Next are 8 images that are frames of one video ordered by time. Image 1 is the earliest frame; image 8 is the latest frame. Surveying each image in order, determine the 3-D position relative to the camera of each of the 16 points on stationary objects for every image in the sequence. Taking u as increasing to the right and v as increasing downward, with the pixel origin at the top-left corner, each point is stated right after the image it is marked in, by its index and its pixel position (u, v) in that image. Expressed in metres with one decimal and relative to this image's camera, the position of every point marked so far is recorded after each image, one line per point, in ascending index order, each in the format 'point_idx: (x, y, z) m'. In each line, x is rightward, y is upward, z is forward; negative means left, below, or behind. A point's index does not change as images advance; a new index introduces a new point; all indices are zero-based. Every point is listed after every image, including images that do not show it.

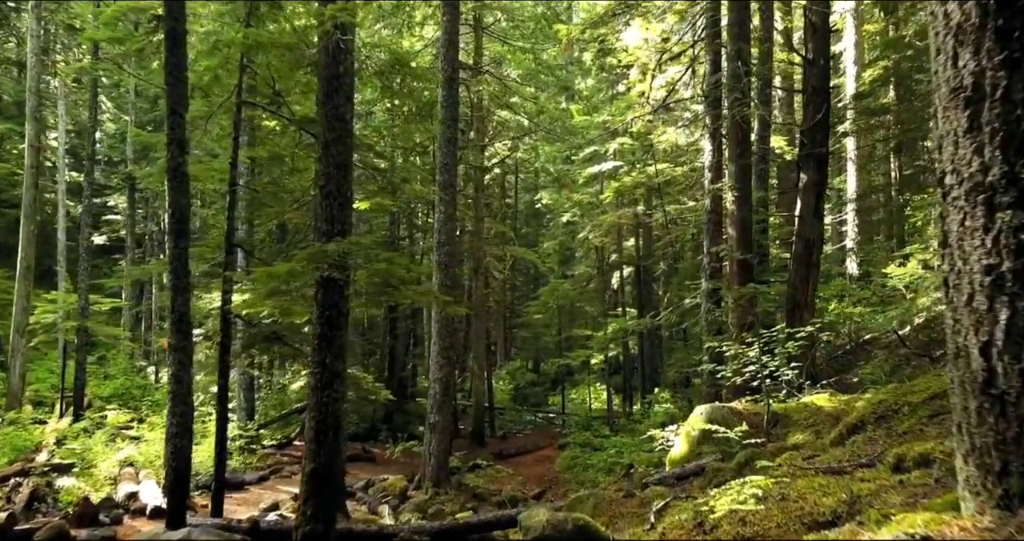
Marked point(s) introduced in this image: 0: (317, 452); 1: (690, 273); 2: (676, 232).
0: (-1.7, -1.6, +6.4) m
1: (+4.7, -0.1, +18.8) m
2: (+4.3, +1.0, +18.7) m
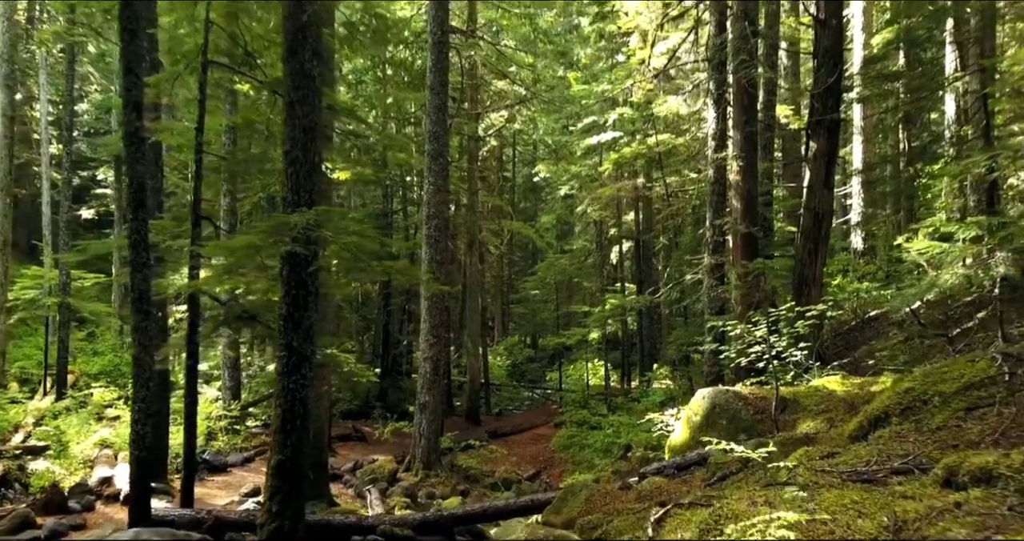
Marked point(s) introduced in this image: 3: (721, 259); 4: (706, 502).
0: (-1.9, -1.4, +5.8) m
1: (+4.5, +0.6, +18.2) m
2: (+4.1, +1.6, +18.0) m
3: (+3.4, +0.2, +11.9) m
4: (+1.4, -1.6, +5.1) m
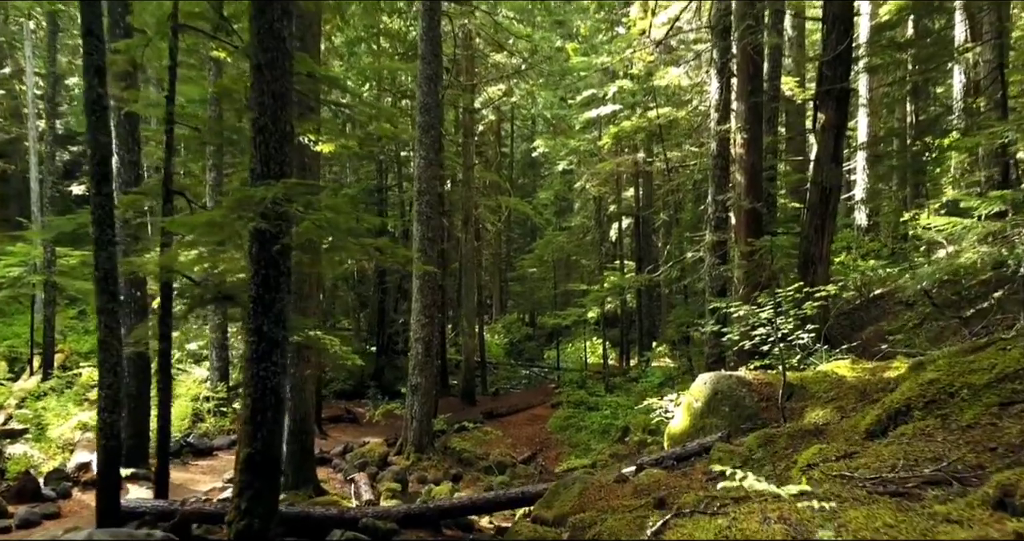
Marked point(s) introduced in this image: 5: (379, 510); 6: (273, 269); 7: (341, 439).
0: (-1.9, -1.2, +5.4) m
1: (+4.4, +1.1, +17.7) m
2: (+4.0, +2.2, +17.5) m
3: (+3.3, +0.6, +11.5) m
4: (+1.3, -1.5, +4.6) m
5: (-1.3, -2.3, +7.0) m
6: (-1.8, 0.0, +5.5) m
7: (-3.3, -3.3, +14.0) m
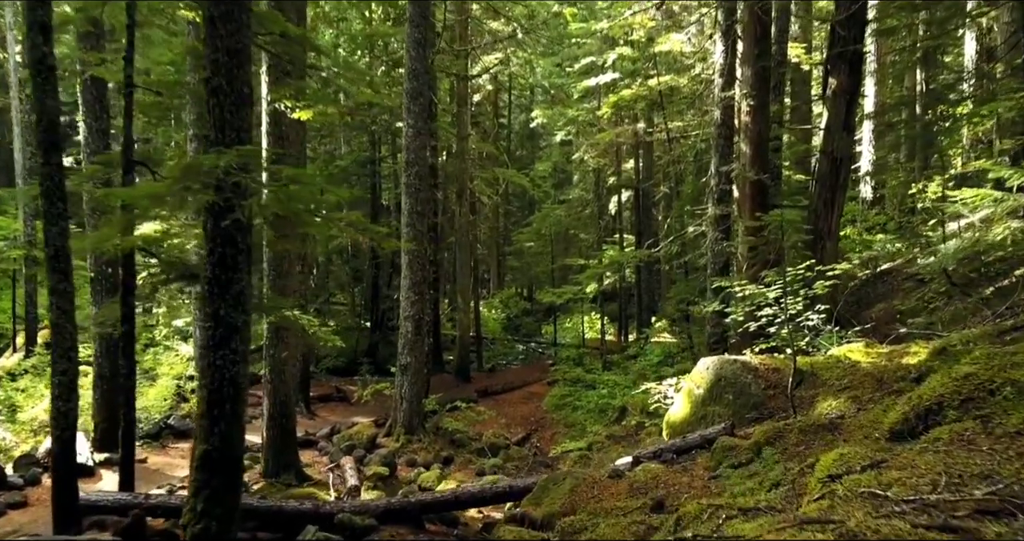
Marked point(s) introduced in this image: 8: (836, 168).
0: (-2.1, -1.1, +4.9) m
1: (+4.3, +1.7, +17.1) m
2: (+3.9, +2.8, +16.9) m
3: (+3.2, +0.9, +10.9) m
4: (+1.2, -1.4, +4.2) m
5: (-1.4, -2.1, +6.5) m
6: (-1.9, +0.2, +5.0) m
7: (-3.4, -2.8, +13.6) m
8: (+4.4, +1.4, +9.9) m
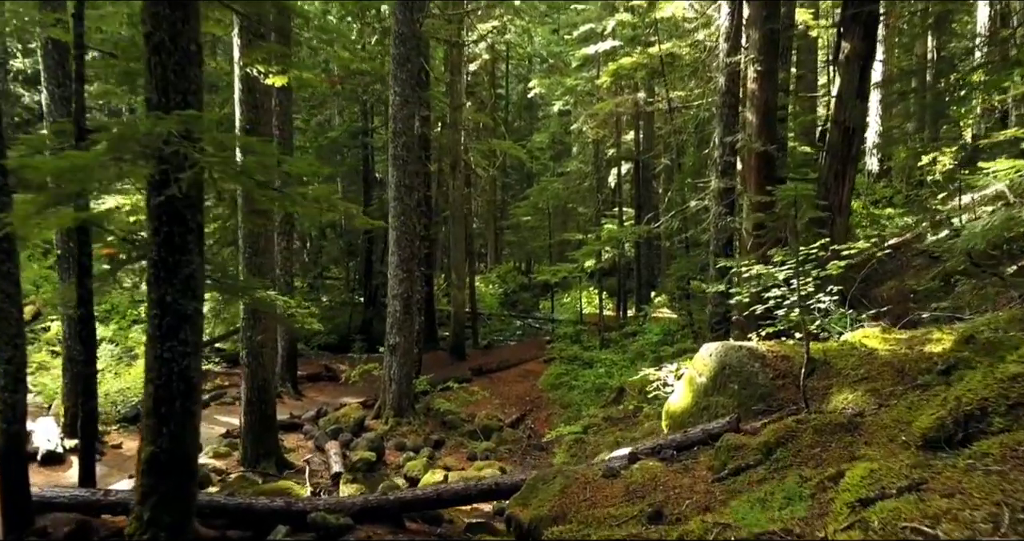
0: (-2.2, -1.0, +4.4) m
1: (+4.2, +2.3, +16.5) m
2: (+3.8, +3.3, +16.2) m
3: (+3.1, +1.3, +10.3) m
4: (+1.0, -1.3, +3.7) m
5: (-1.5, -1.9, +6.1) m
6: (-2.1, +0.3, +4.4) m
7: (-3.5, -2.4, +13.1) m
8: (+4.3, +1.7, +9.3) m
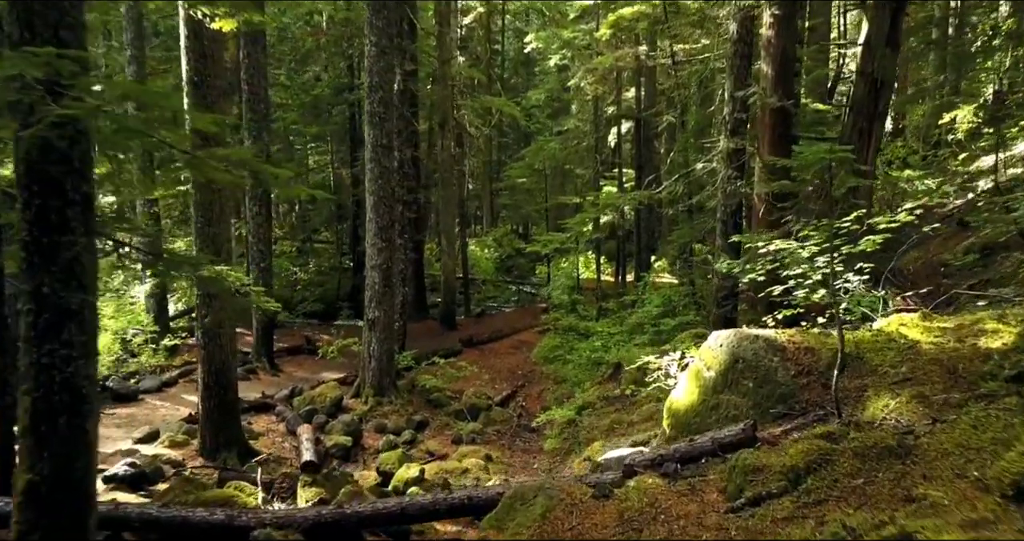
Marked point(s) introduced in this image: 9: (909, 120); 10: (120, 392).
0: (-2.3, -0.9, +3.6) m
1: (+4.0, +3.0, +15.5) m
2: (+3.6, +4.0, +15.1) m
3: (+3.0, +1.7, +9.3) m
4: (+0.9, -1.2, +2.8) m
5: (-1.7, -1.8, +5.3) m
6: (-2.2, +0.4, +3.5) m
7: (-3.7, -1.8, +12.3) m
8: (+4.2, +2.0, +8.3) m
9: (+9.2, +3.4, +16.6) m
10: (-5.7, -1.8, +10.4) m
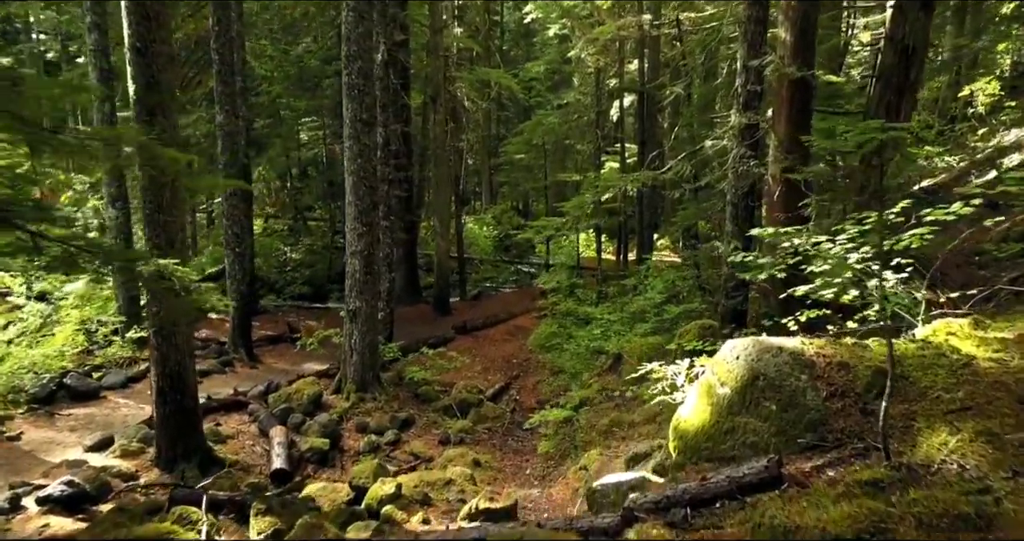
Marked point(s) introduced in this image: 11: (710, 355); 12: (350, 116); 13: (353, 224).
0: (-2.5, -1.0, +2.8) m
1: (+3.9, +3.4, +14.5) m
2: (+3.5, +4.4, +14.1) m
3: (+2.8, +1.8, +8.4) m
4: (+0.7, -1.3, +2.0) m
5: (-1.8, -1.8, +4.5) m
6: (-2.4, +0.3, +2.7) m
7: (-3.8, -1.6, +11.6) m
8: (+4.0, +2.1, +7.4) m
9: (+9.1, +3.8, +15.6) m
10: (-5.8, -1.6, +9.7) m
11: (+2.1, -0.9, +7.7) m
12: (-2.2, +2.1, +9.8) m
13: (-2.2, +0.6, +10.0) m
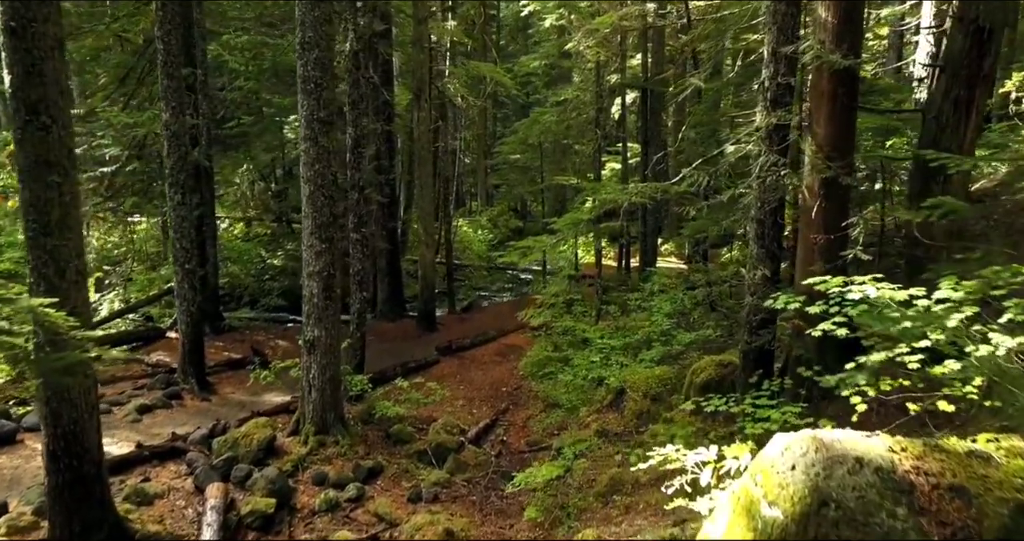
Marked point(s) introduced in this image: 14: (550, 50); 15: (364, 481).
0: (-2.7, -1.3, +1.4) m
1: (+3.8, +3.1, +13.1) m
2: (+3.4, +4.1, +12.7) m
3: (+2.7, +1.5, +7.0) m
4: (+0.5, -1.7, +0.6) m
5: (-2.0, -2.1, +3.1) m
6: (-2.5, 0.0, +1.3) m
7: (-4.0, -1.8, +10.2) m
8: (+3.8, +1.8, +5.9) m
9: (+8.9, +3.5, +14.1) m
10: (-6.0, -1.9, +8.3) m
11: (+1.9, -1.2, +6.3) m
12: (-2.3, +1.8, +8.4) m
13: (-2.4, +0.4, +8.6) m
14: (+1.1, +6.2, +20.1) m
15: (-1.7, -2.4, +8.2) m
